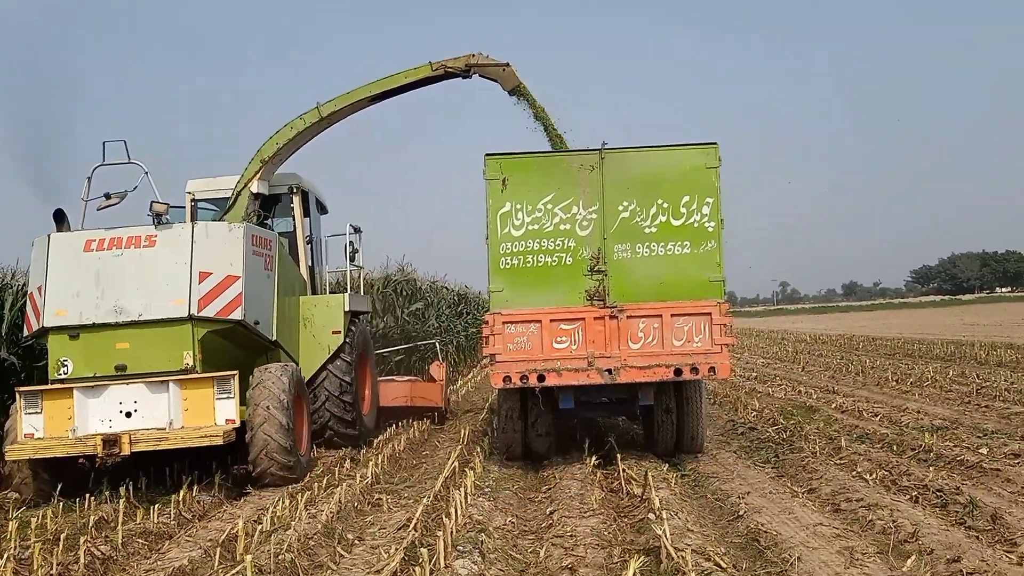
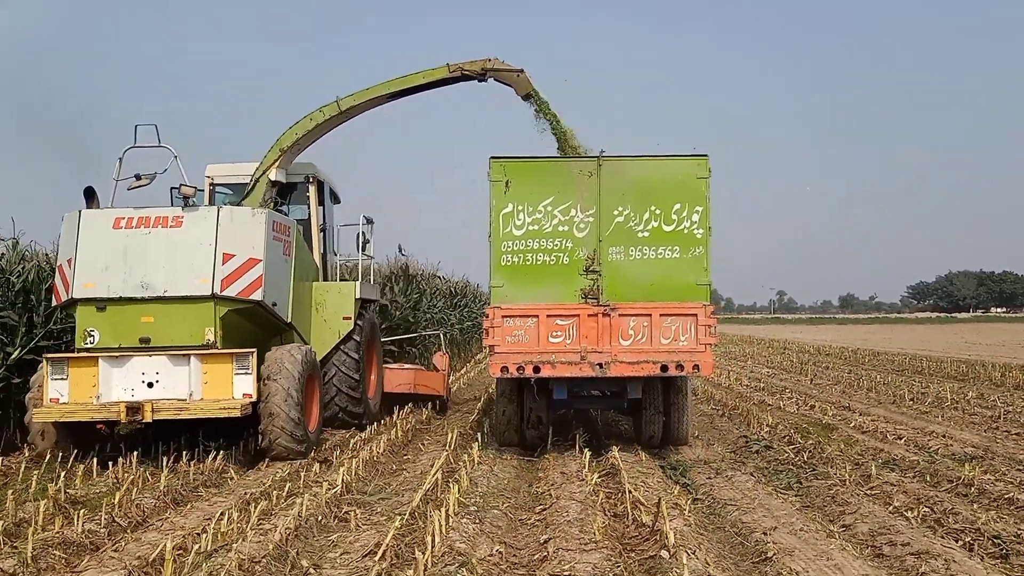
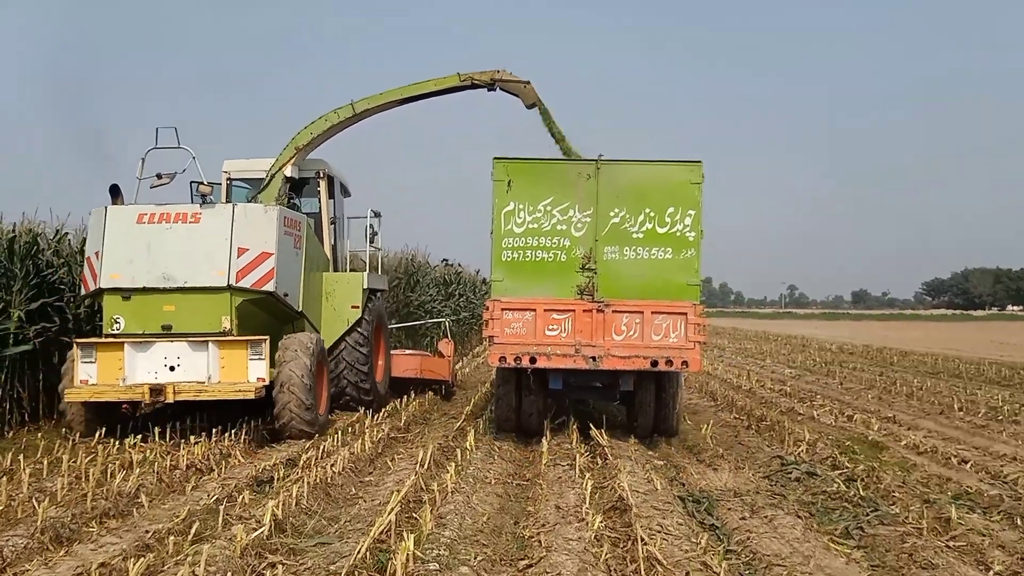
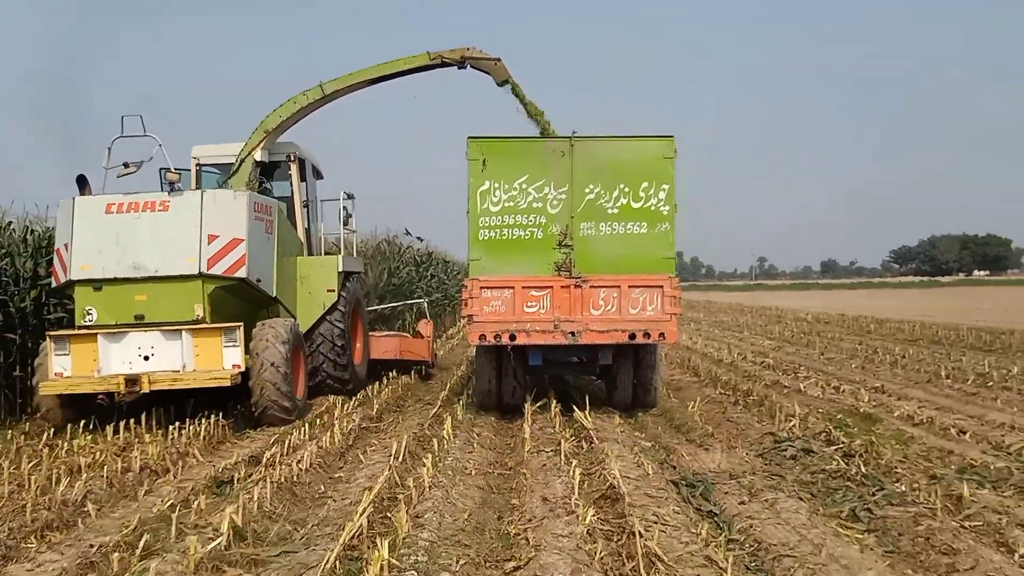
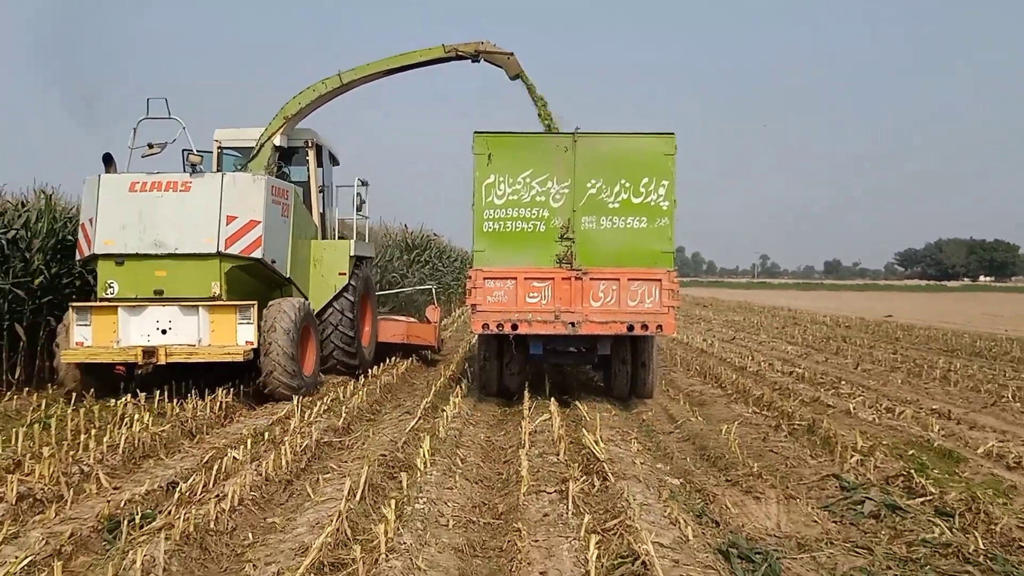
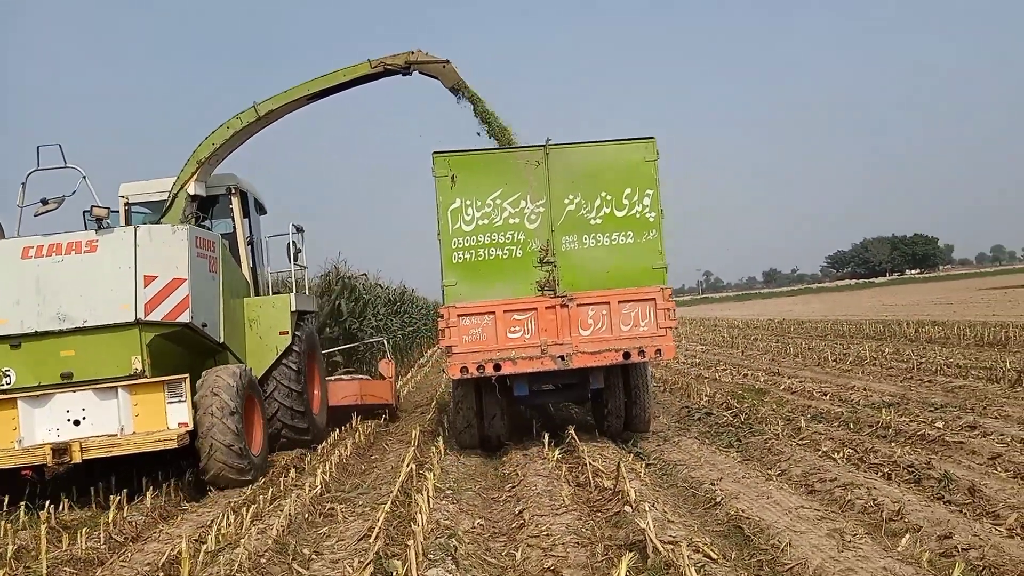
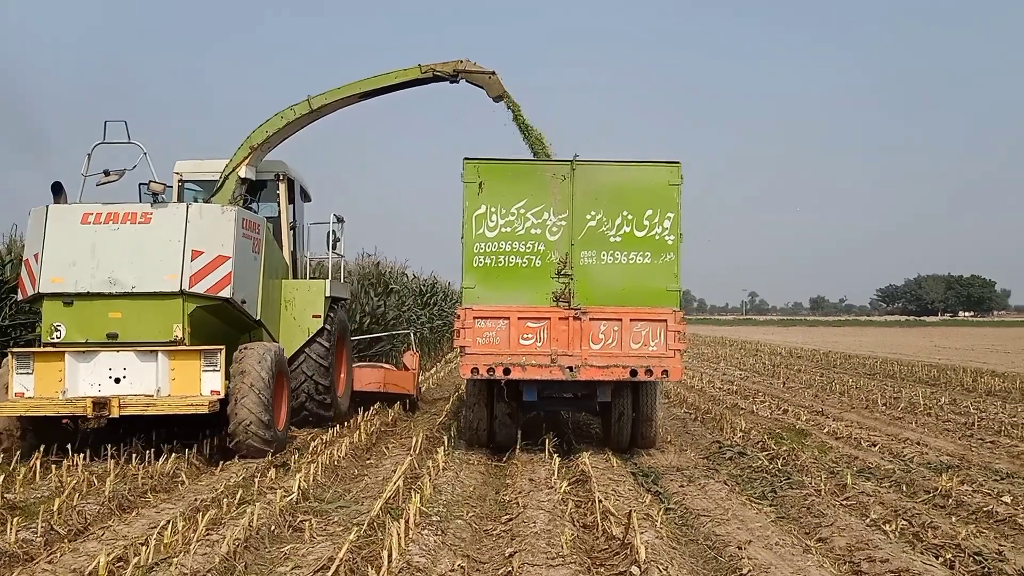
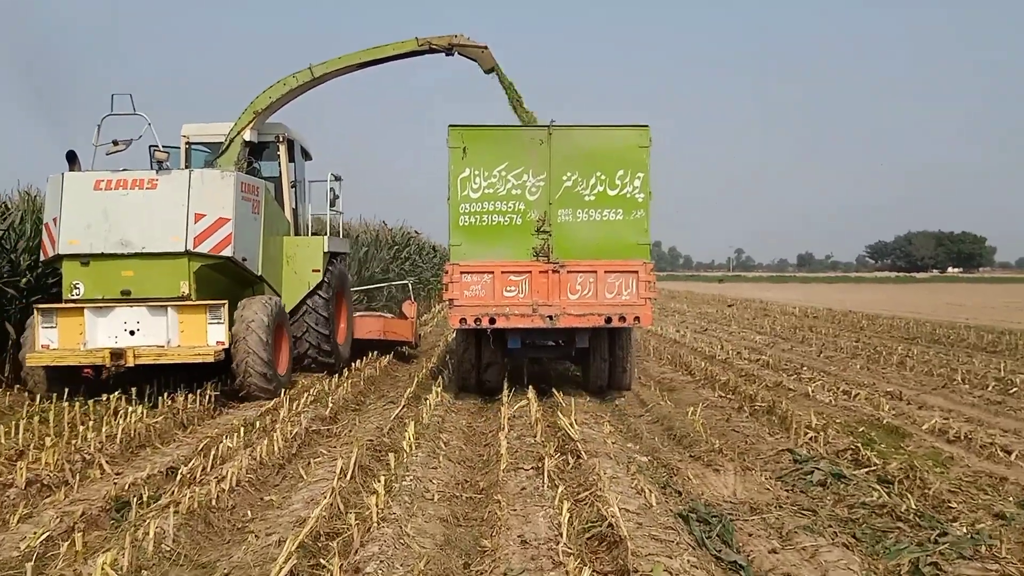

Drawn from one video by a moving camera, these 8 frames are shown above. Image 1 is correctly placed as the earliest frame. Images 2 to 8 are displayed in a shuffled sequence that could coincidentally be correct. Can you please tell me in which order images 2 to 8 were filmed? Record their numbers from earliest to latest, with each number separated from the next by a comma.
6, 2, 7, 3, 4, 8, 5
